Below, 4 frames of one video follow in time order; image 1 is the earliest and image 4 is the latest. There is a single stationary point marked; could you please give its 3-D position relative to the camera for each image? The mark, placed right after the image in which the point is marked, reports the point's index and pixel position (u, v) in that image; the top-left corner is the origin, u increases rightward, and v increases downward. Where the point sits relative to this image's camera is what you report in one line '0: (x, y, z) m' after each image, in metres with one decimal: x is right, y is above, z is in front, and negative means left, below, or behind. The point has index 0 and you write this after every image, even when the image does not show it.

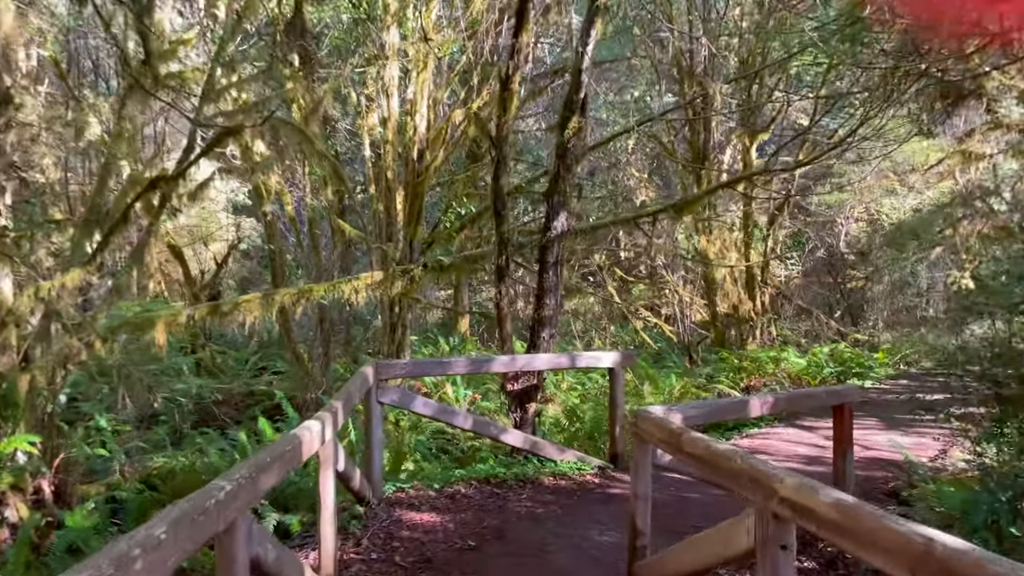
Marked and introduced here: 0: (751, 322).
0: (+4.2, -0.6, +13.8) m
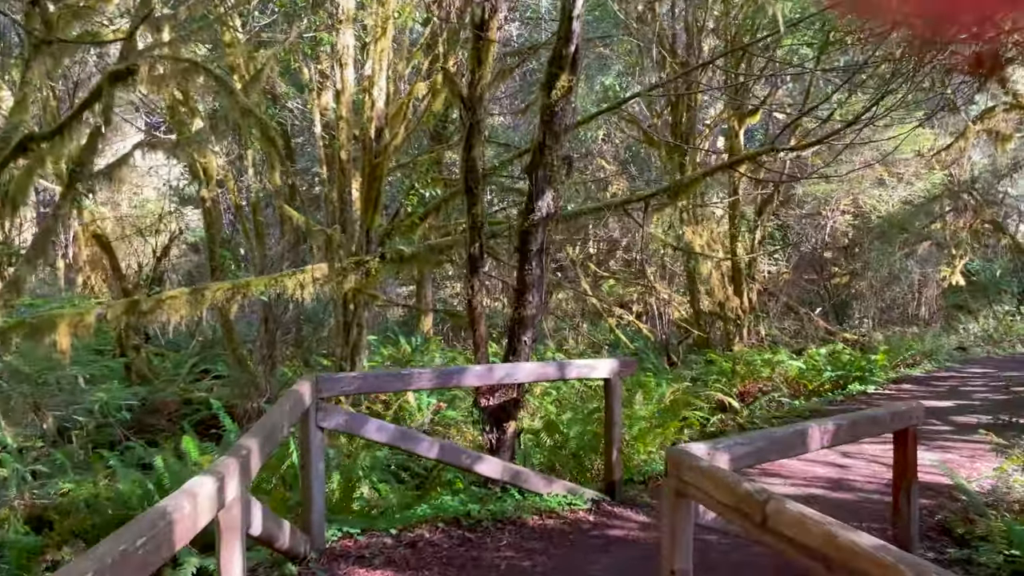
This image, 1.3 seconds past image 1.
0: (+3.7, -0.5, +12.9) m
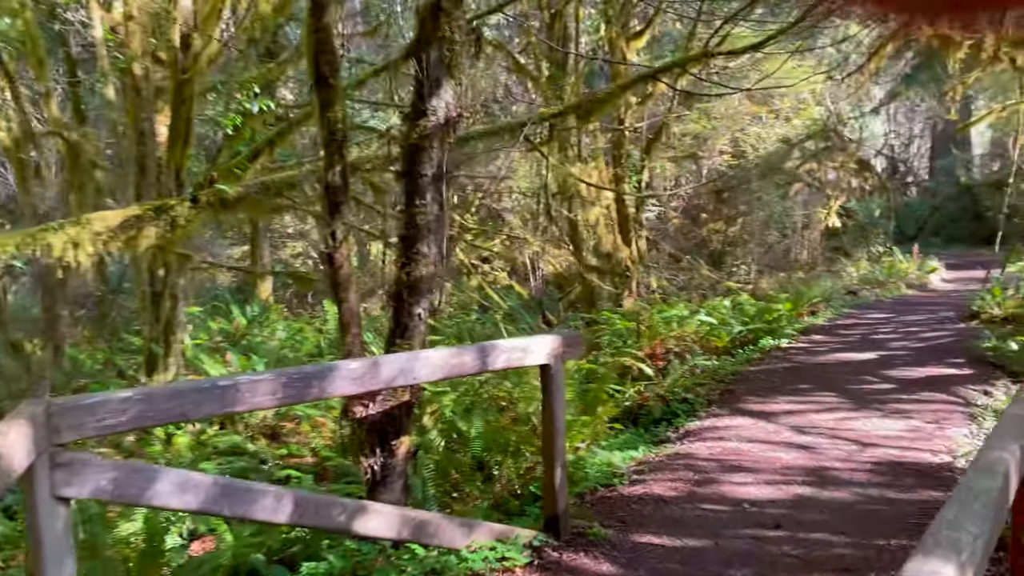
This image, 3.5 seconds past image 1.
0: (+1.7, +0.2, +11.6) m
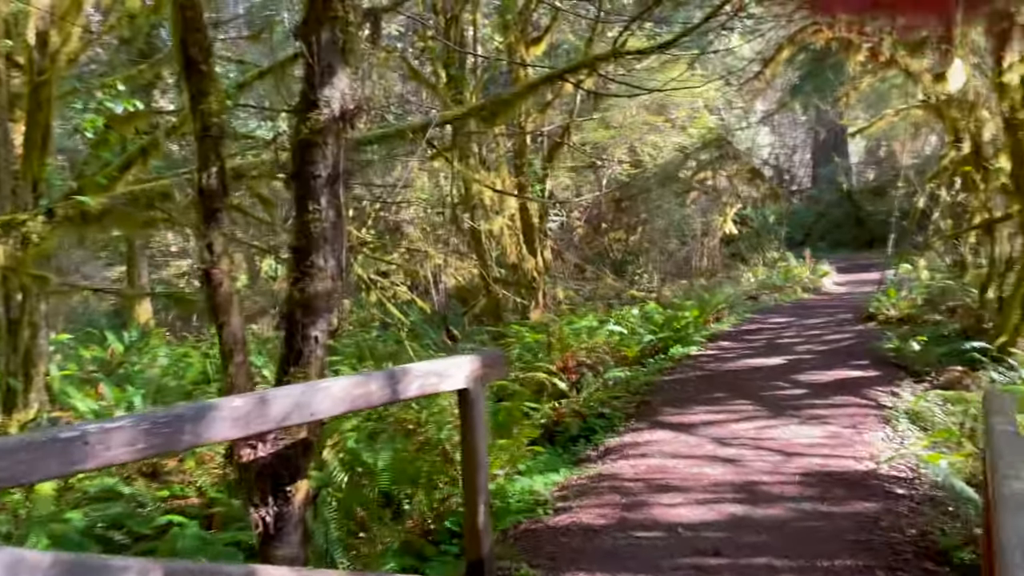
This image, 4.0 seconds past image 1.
0: (+0.3, +0.1, +11.3) m
